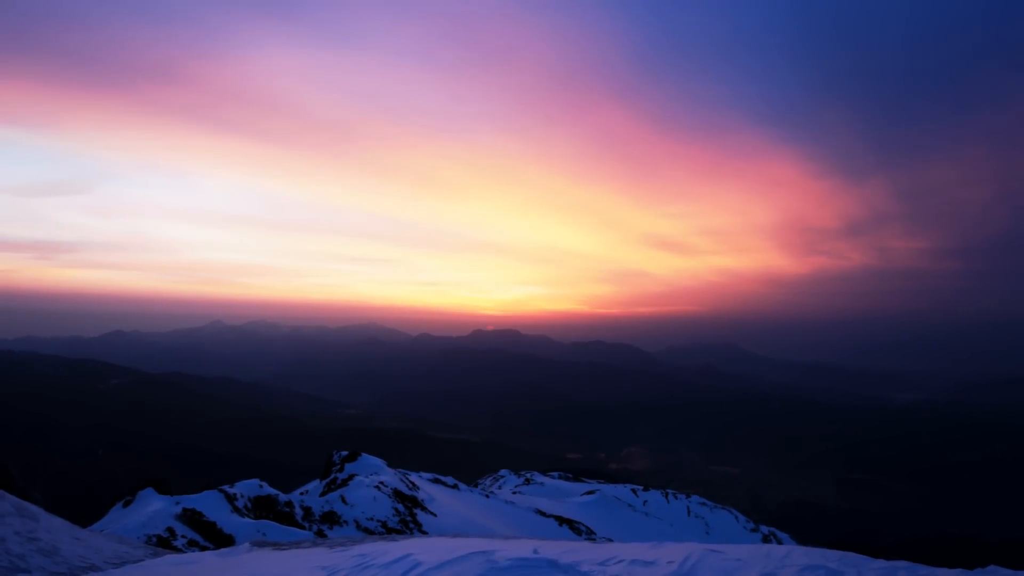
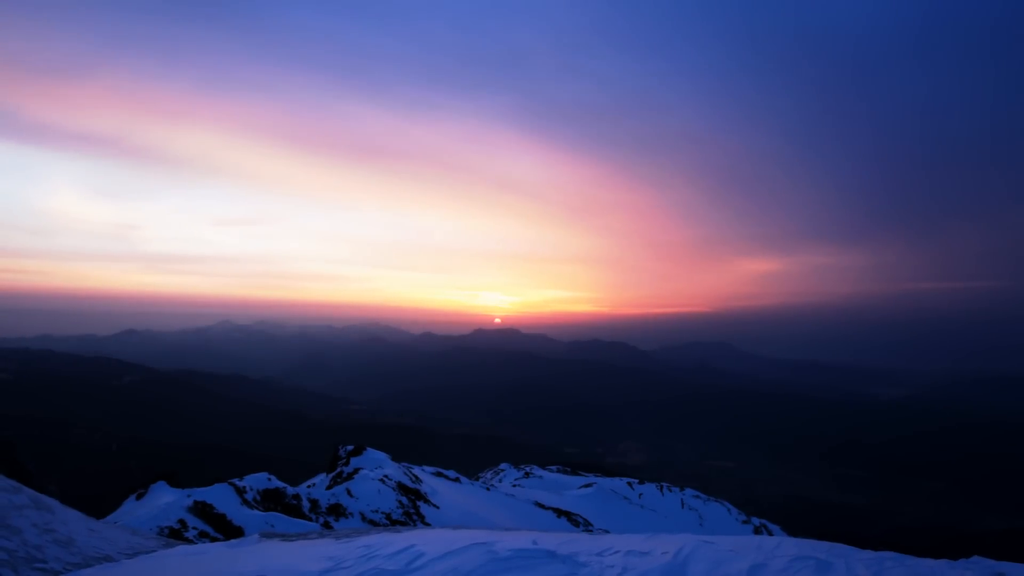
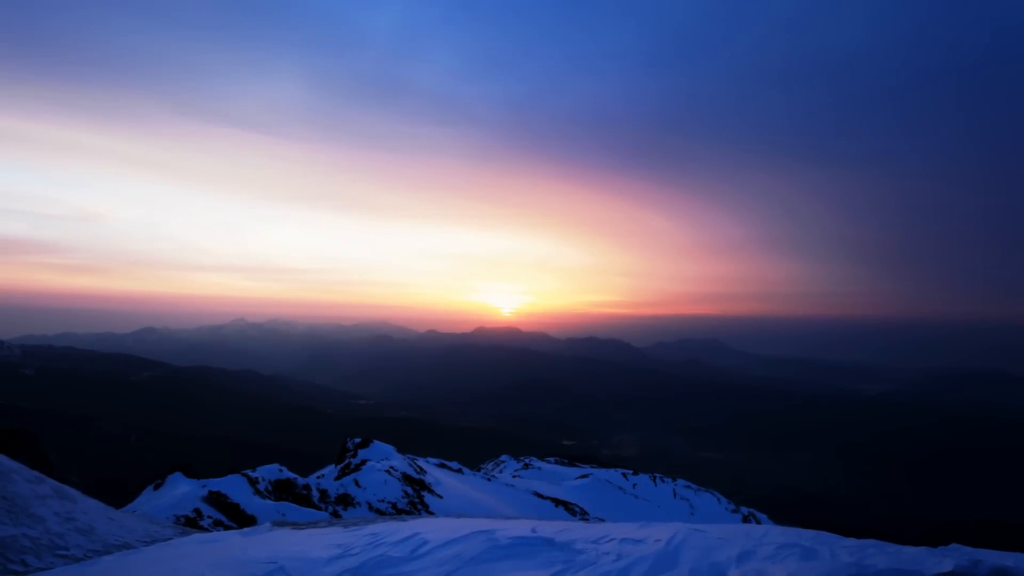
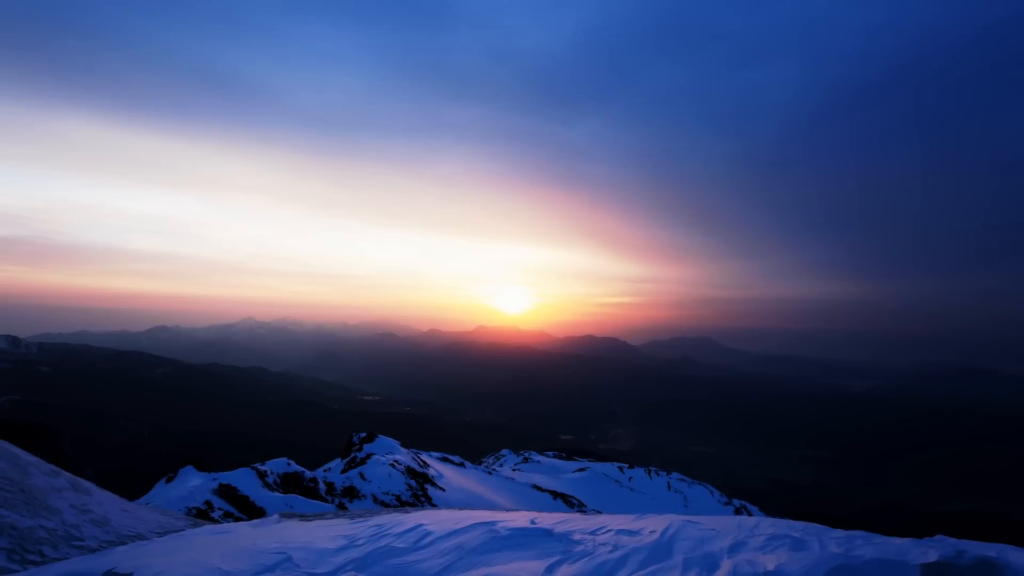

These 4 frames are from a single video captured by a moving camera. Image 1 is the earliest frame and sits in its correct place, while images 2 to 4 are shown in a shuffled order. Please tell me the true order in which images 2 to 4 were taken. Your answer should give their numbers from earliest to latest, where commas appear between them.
2, 3, 4
